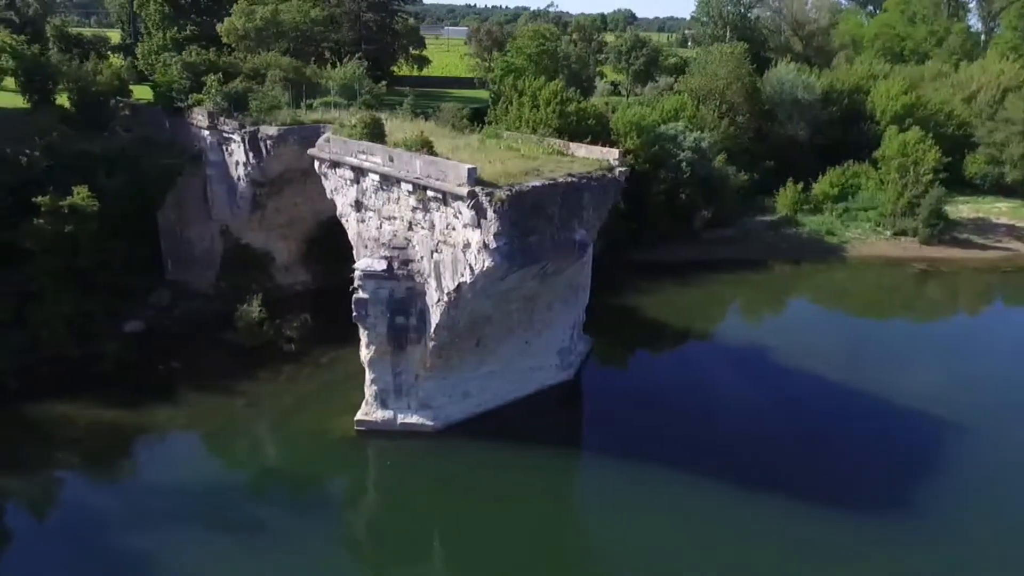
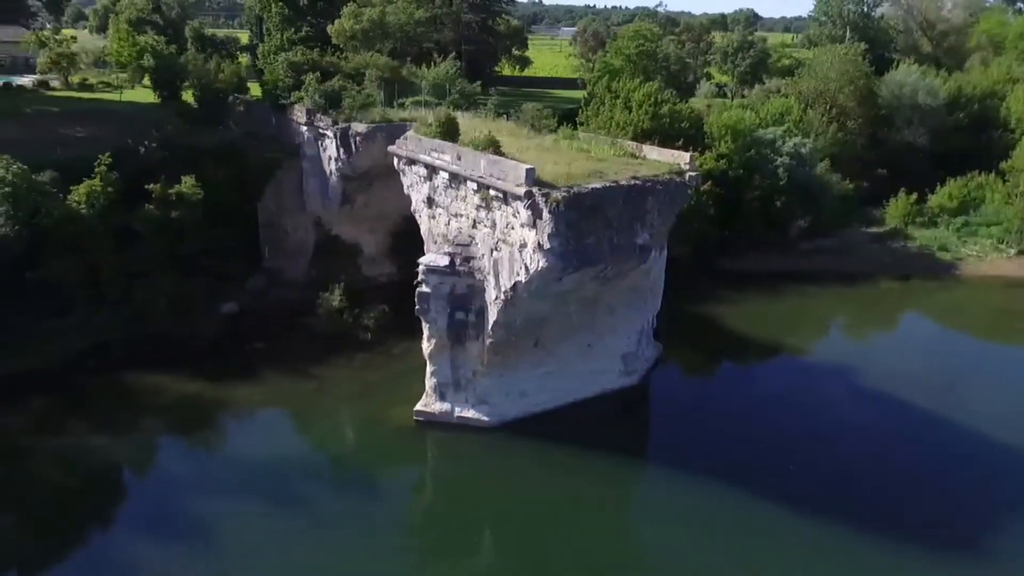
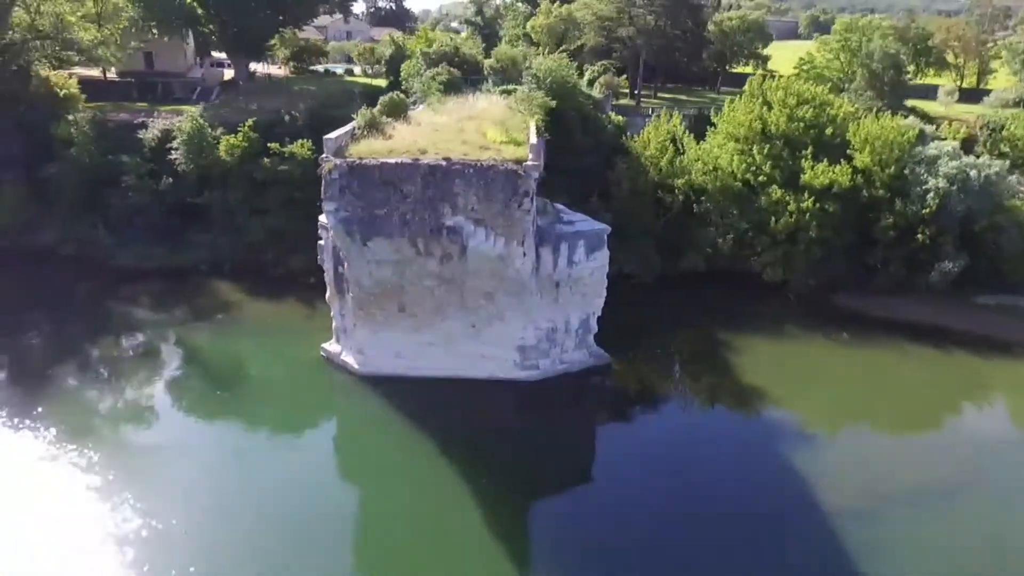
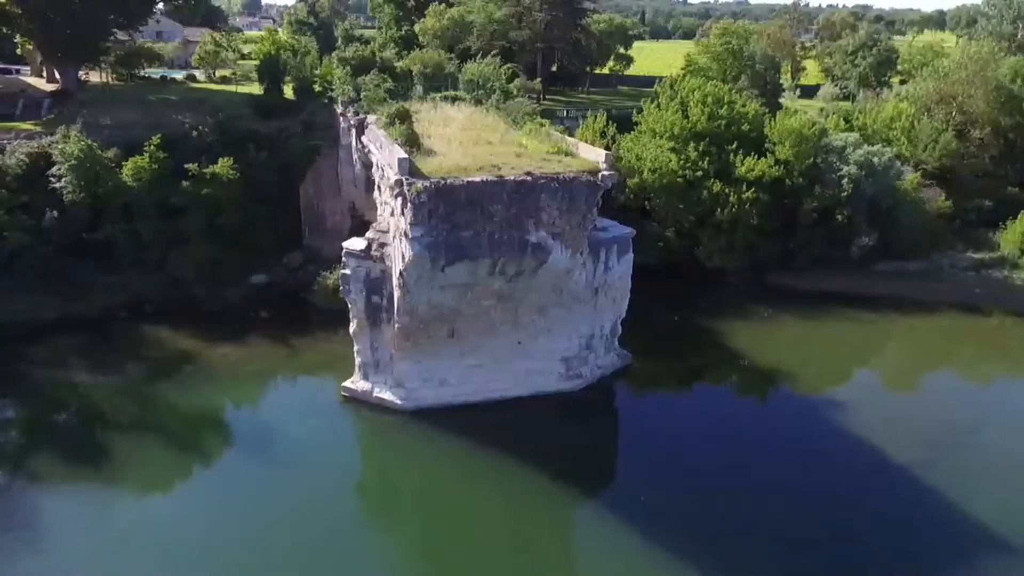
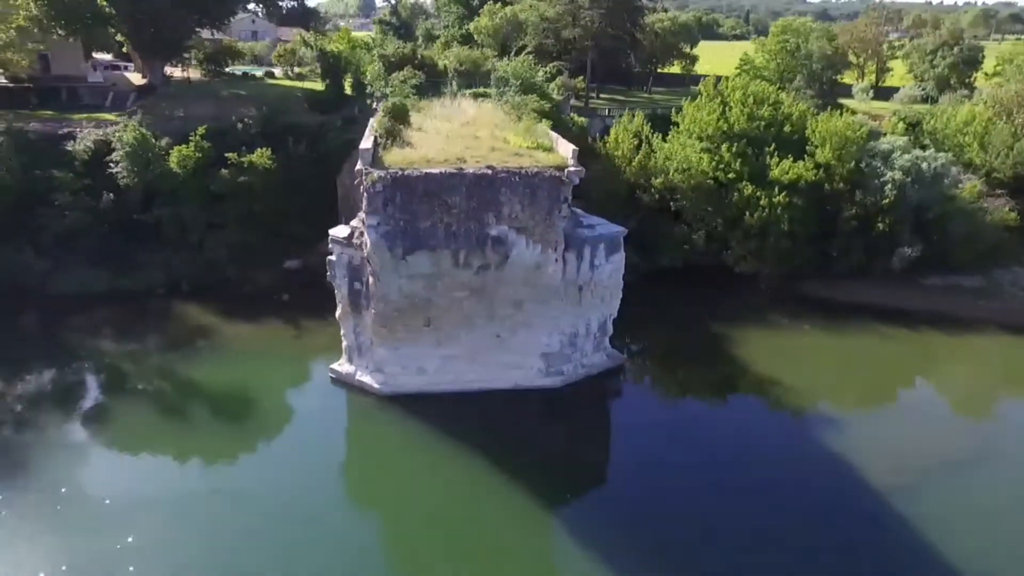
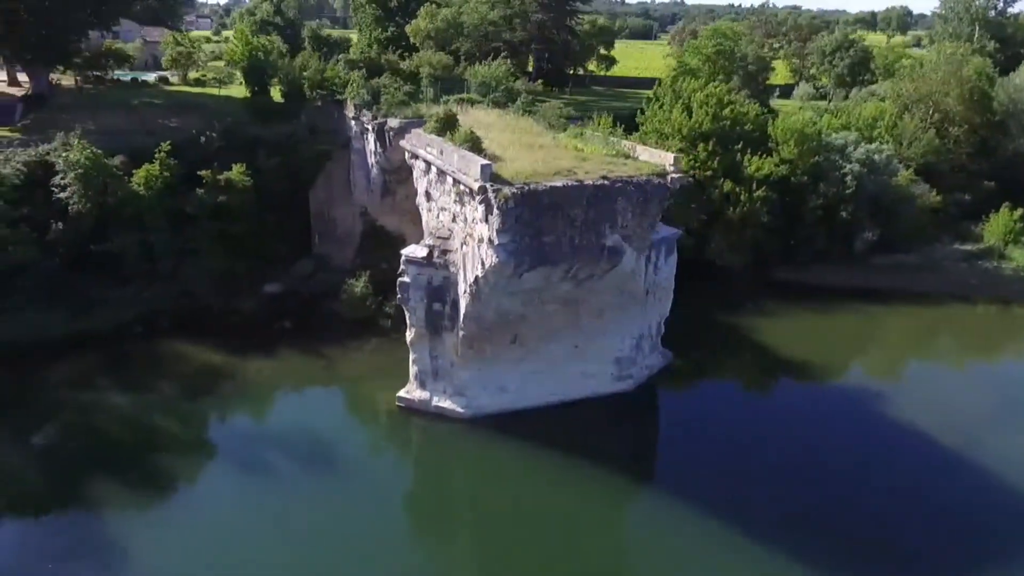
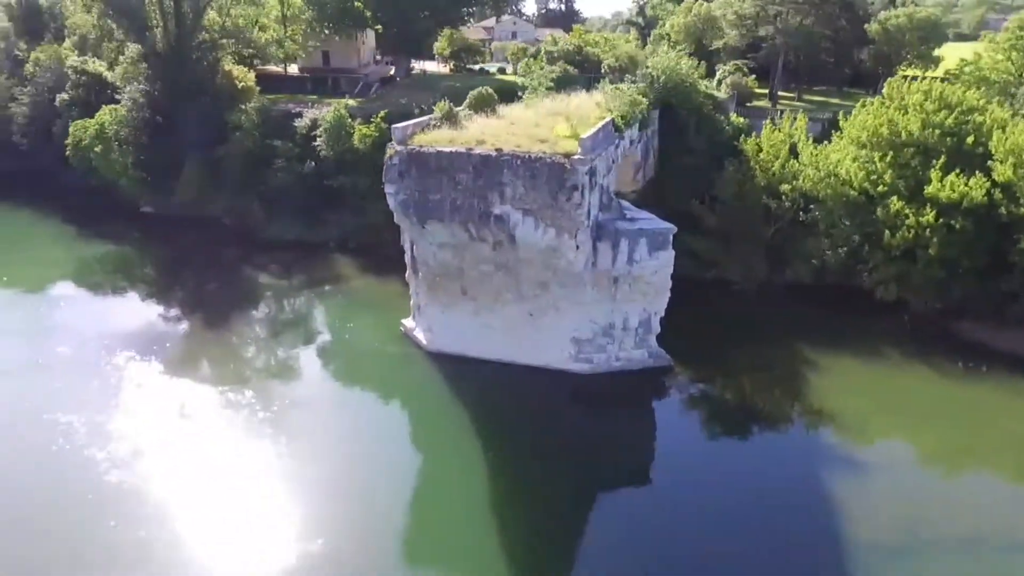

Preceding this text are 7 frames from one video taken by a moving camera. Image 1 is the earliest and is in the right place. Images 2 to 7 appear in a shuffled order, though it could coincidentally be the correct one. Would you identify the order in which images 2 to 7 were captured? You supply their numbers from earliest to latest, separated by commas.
2, 6, 4, 5, 3, 7
